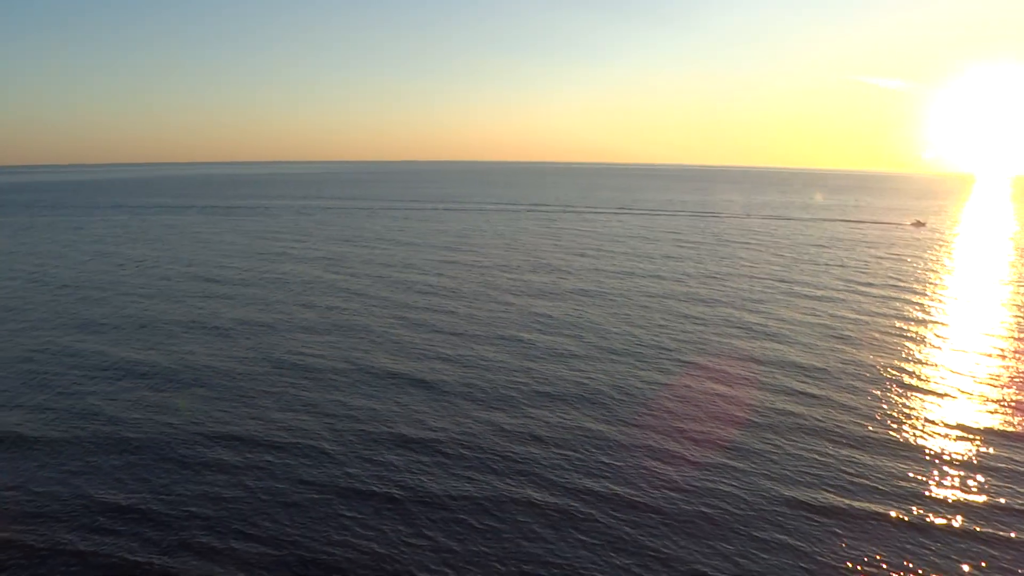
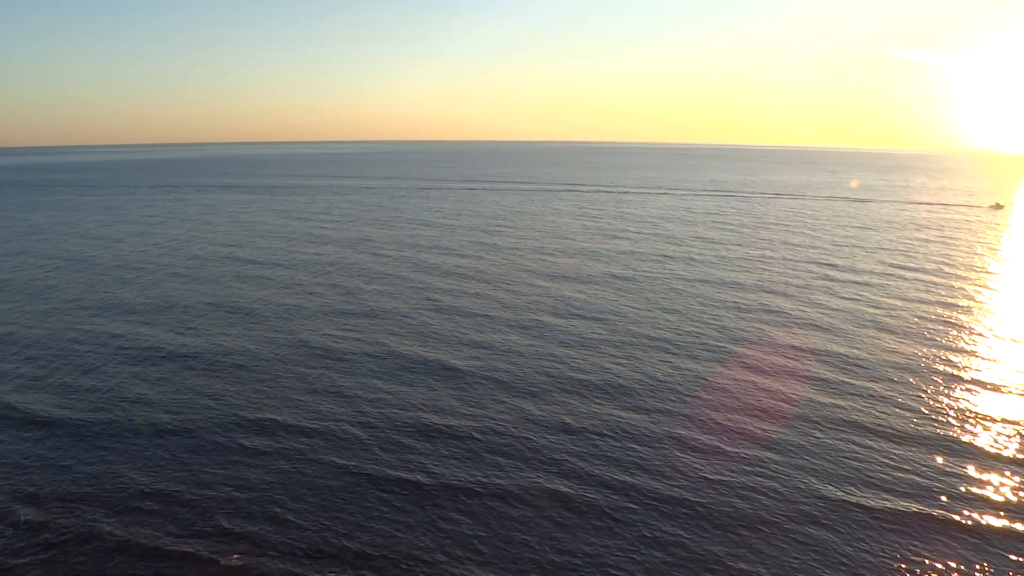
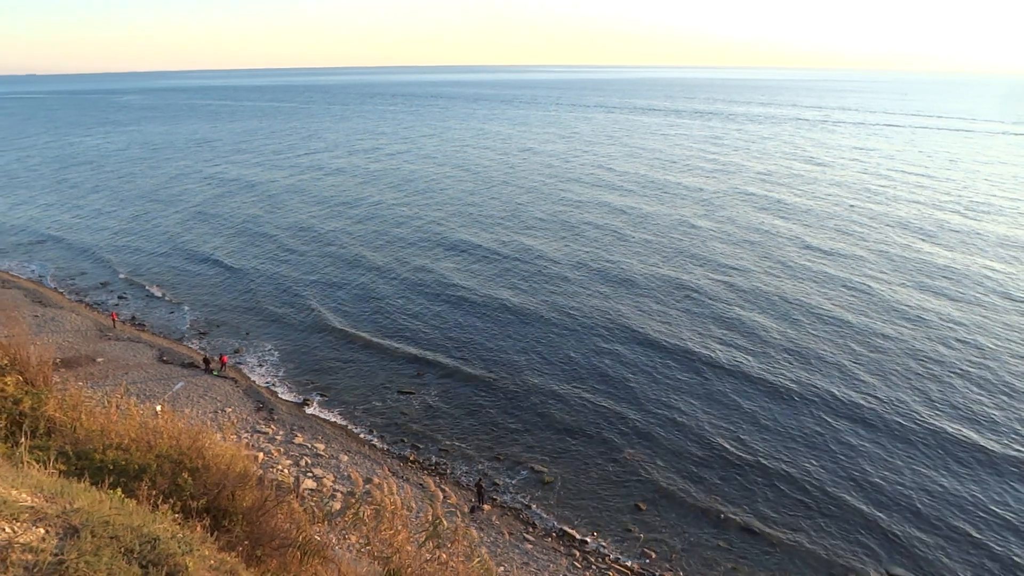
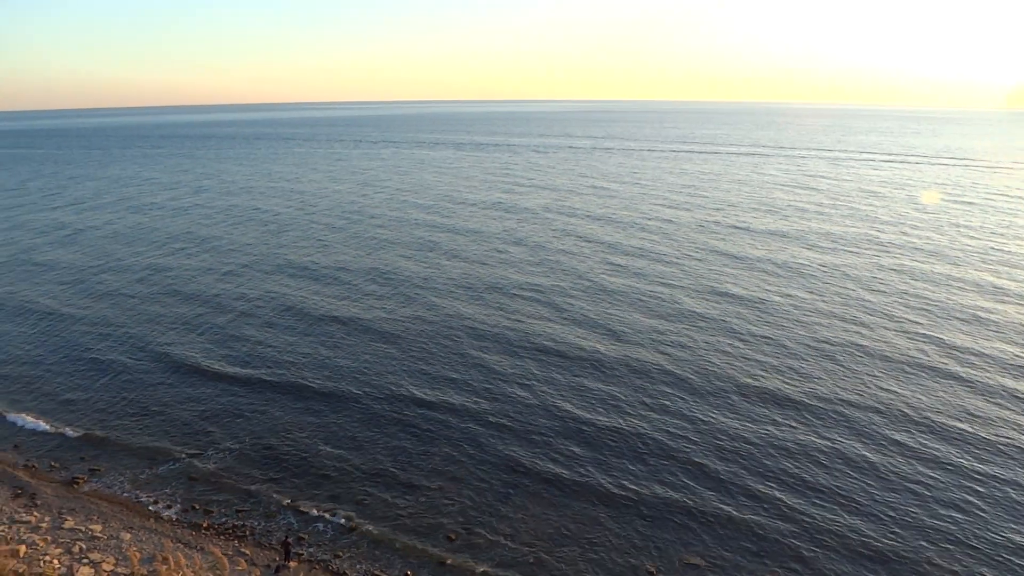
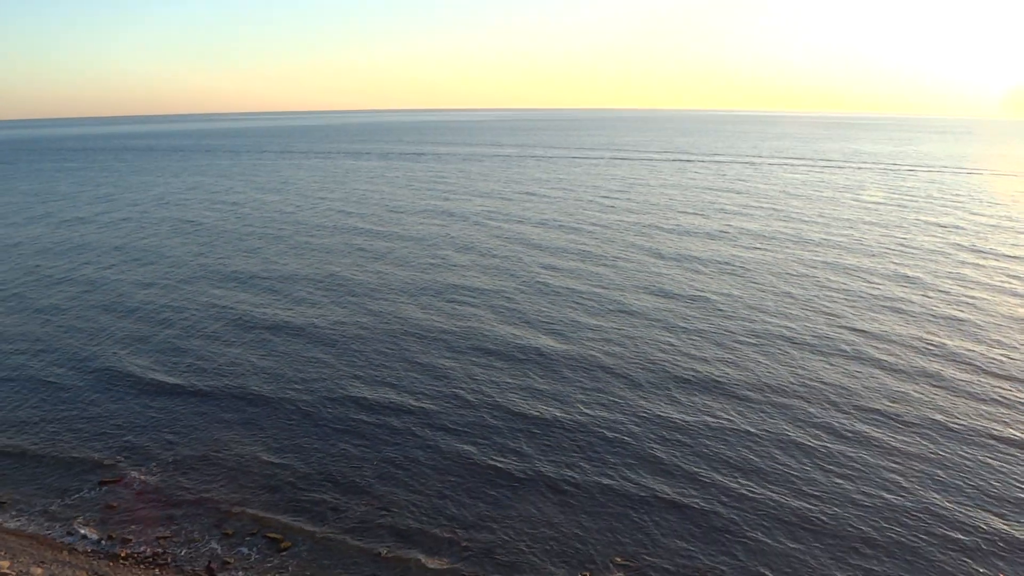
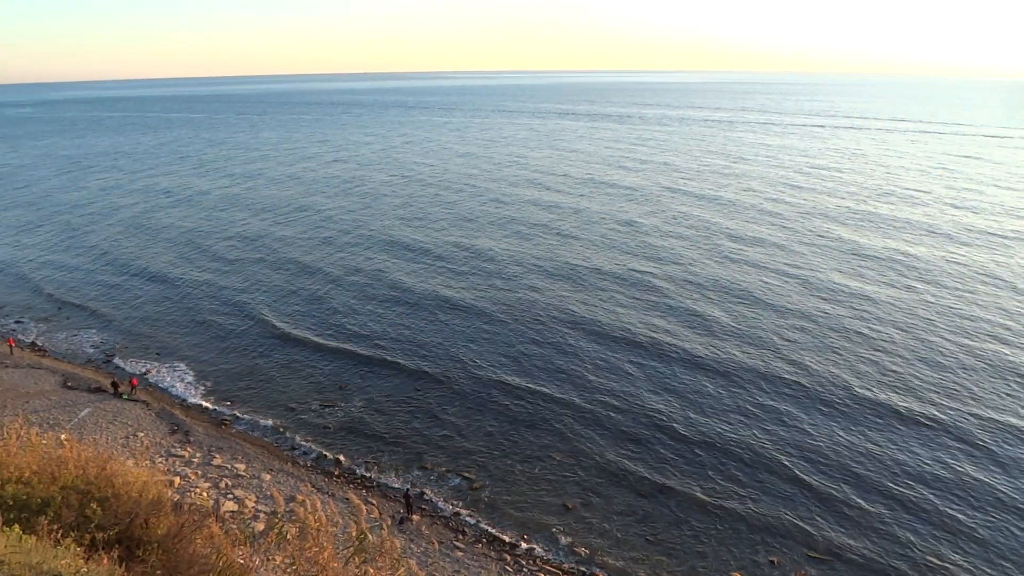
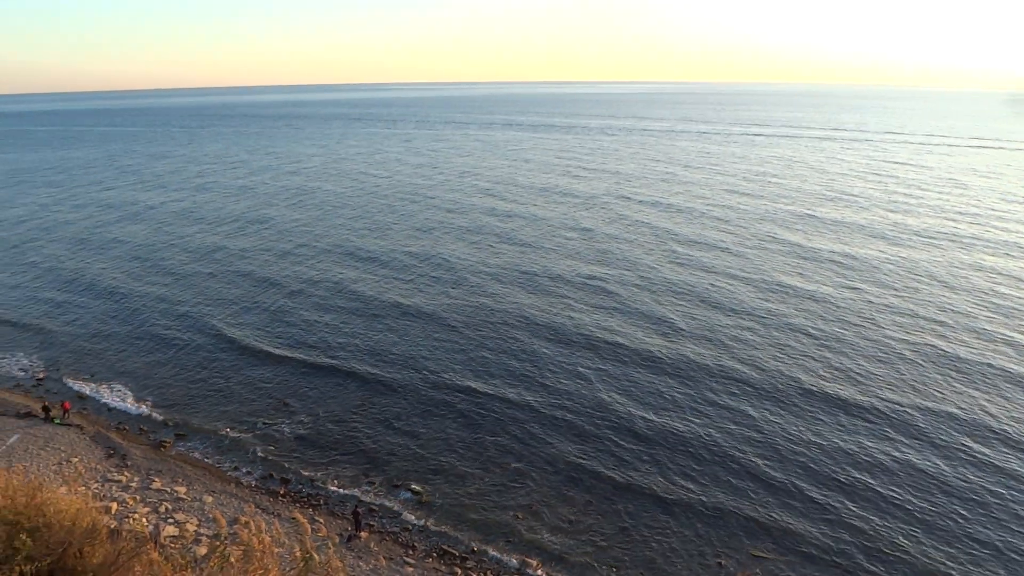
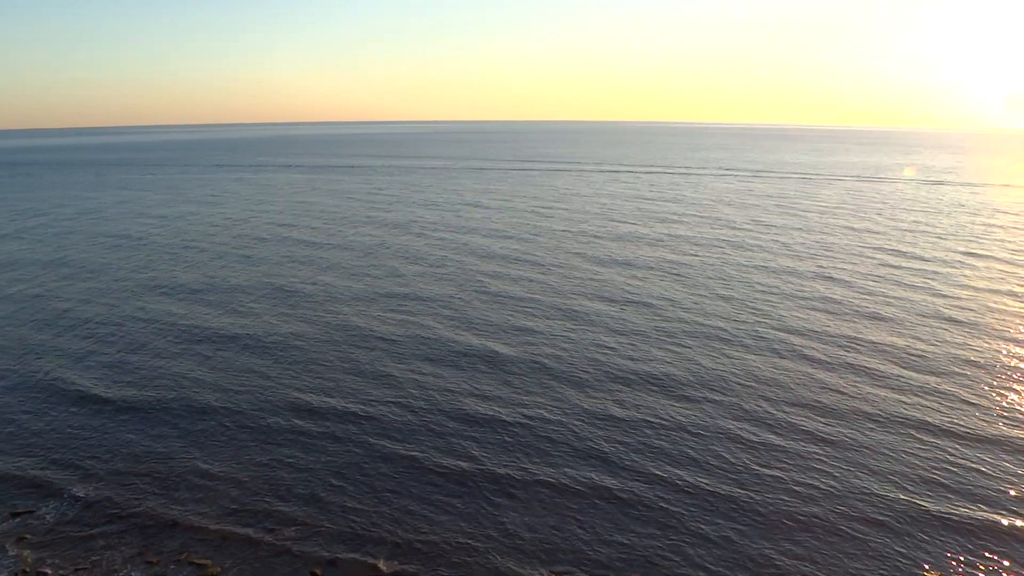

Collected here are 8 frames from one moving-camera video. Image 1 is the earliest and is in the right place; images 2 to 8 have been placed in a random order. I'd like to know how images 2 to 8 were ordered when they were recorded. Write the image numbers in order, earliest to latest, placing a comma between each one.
2, 8, 5, 4, 7, 6, 3
